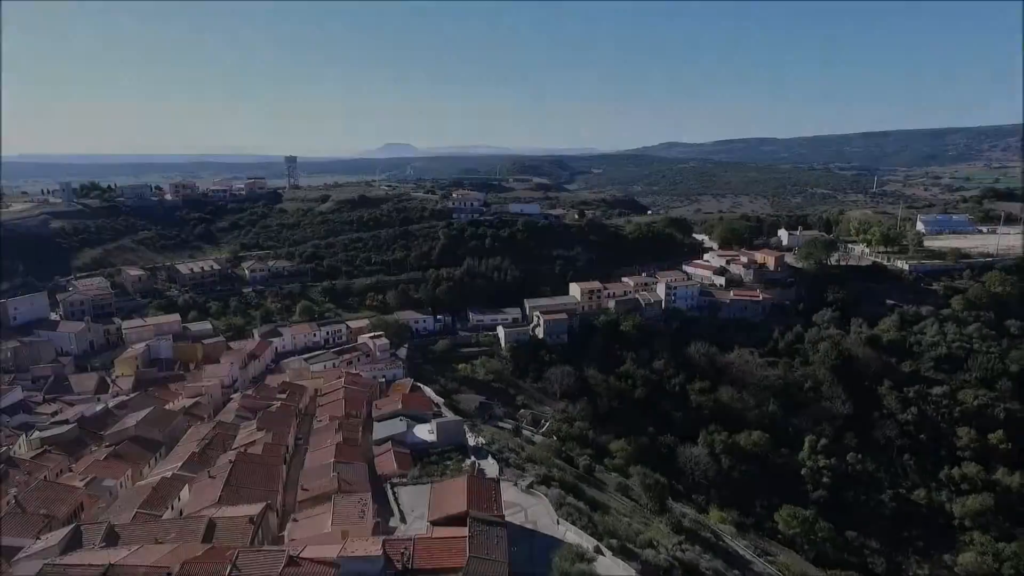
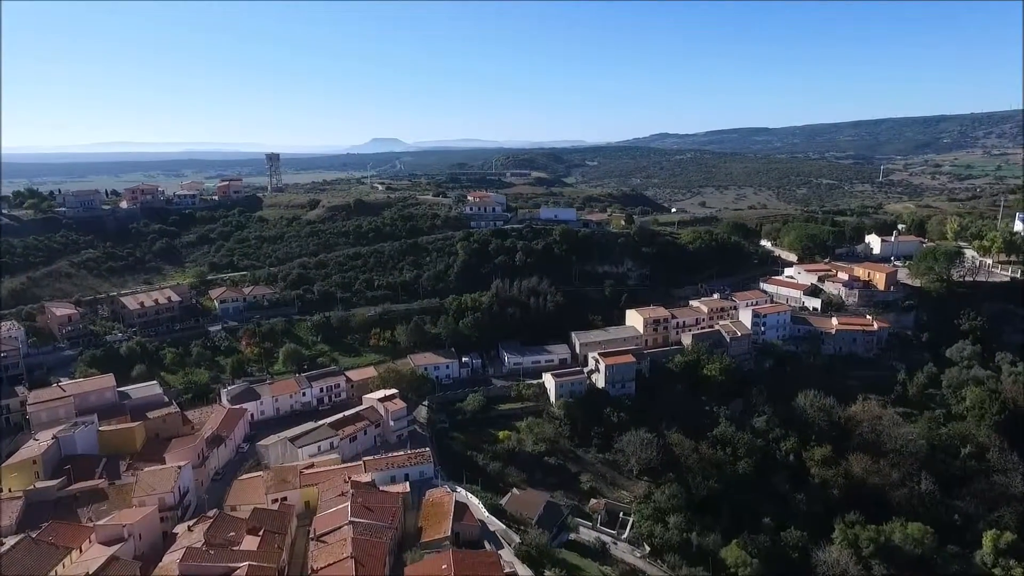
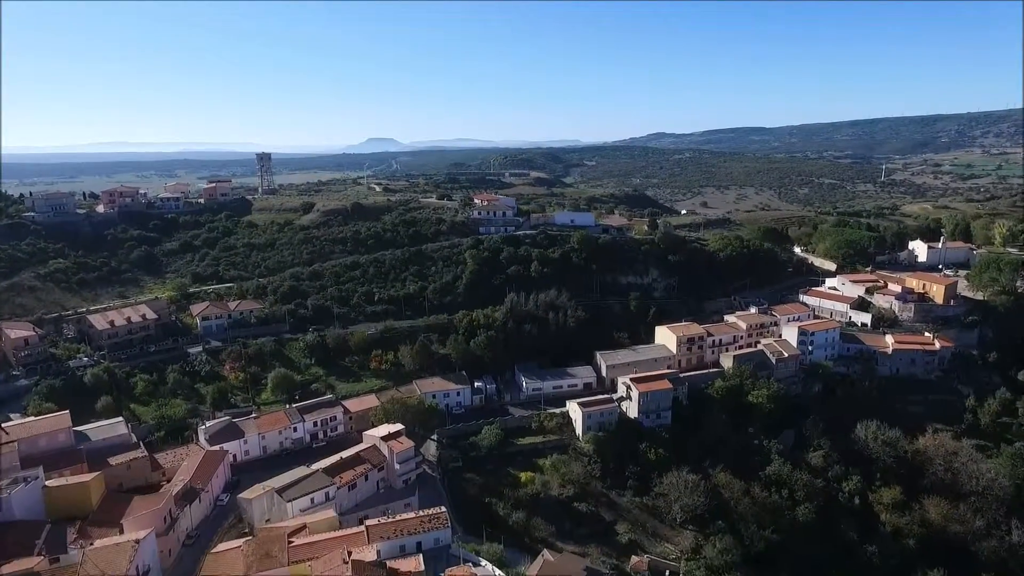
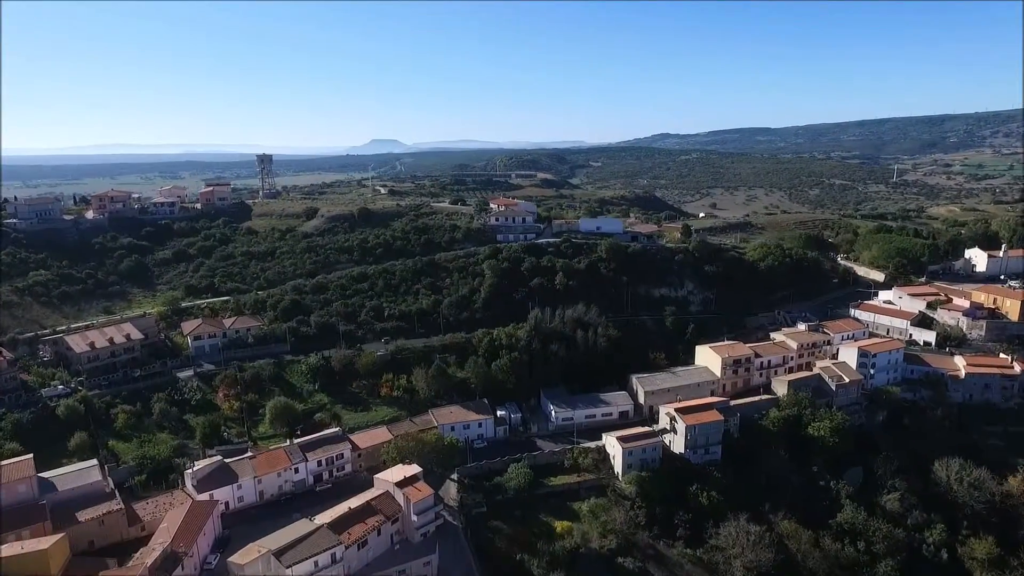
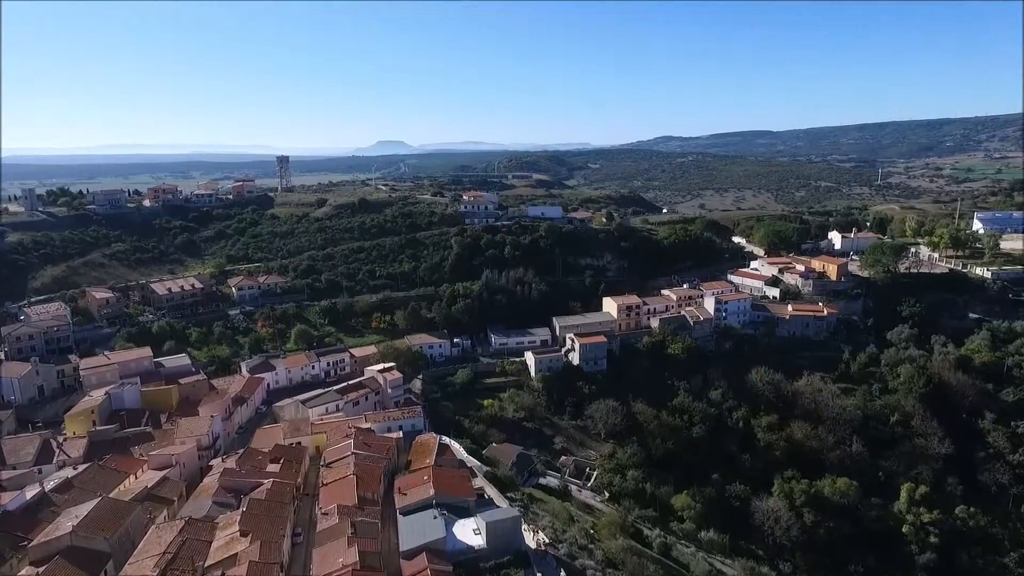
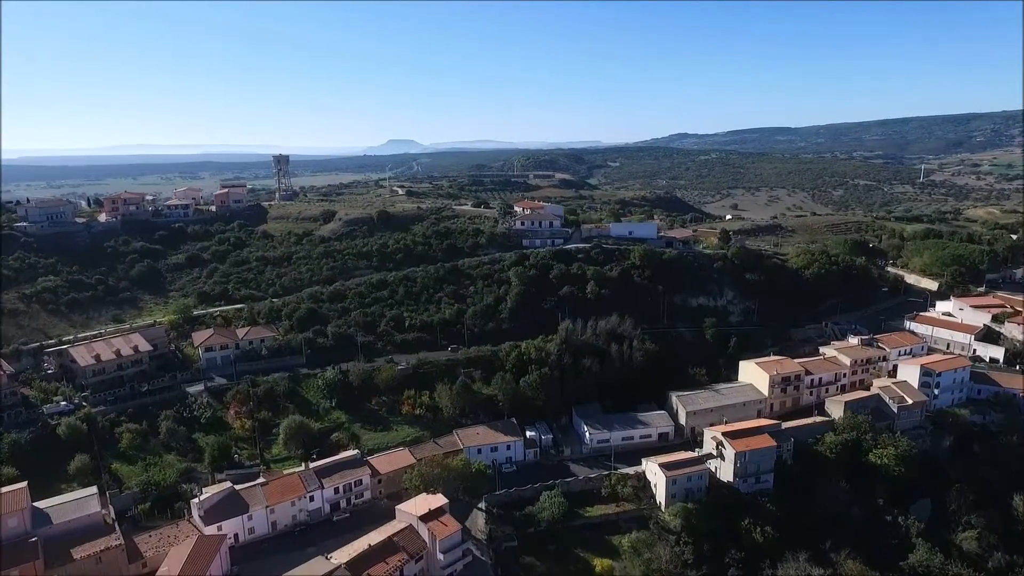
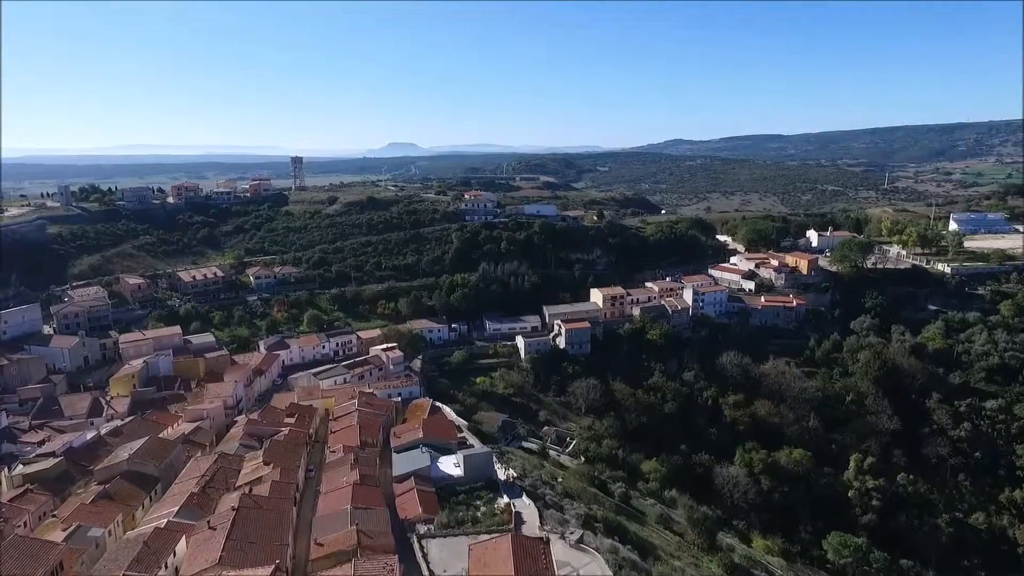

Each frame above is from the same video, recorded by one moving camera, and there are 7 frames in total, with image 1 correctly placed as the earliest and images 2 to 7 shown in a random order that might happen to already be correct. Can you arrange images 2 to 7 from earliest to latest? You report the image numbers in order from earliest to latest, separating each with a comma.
7, 5, 2, 3, 4, 6
